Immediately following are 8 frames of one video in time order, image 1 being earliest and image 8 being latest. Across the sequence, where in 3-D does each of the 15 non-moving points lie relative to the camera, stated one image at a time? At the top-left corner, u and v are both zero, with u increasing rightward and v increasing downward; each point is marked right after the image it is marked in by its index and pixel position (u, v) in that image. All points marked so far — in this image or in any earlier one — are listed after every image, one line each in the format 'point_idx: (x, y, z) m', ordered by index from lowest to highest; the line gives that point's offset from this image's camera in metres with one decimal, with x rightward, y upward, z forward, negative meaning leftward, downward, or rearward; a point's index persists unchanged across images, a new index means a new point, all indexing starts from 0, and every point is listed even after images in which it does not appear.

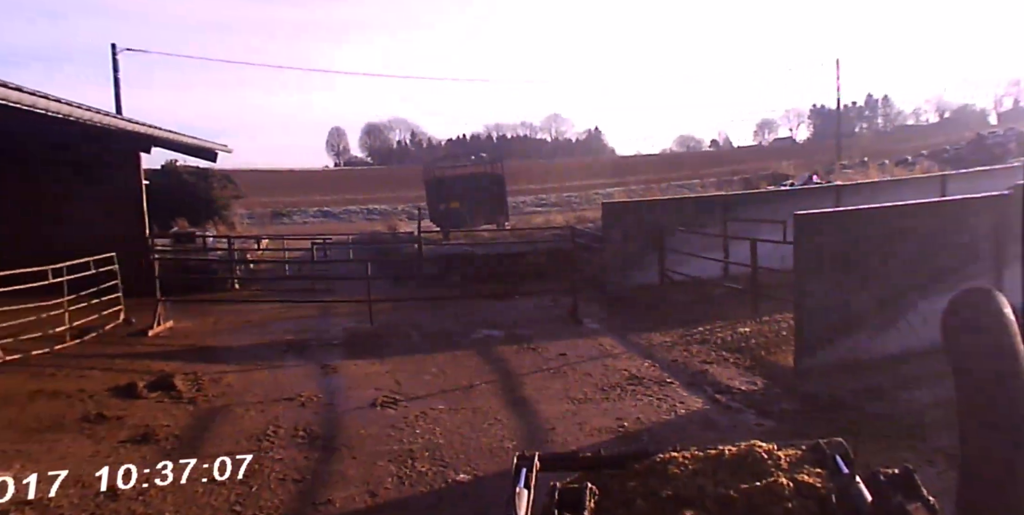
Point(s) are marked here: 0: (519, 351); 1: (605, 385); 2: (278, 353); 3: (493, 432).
0: (+0.1, -0.9, +7.5) m
1: (+0.8, -1.0, +6.2) m
2: (-2.5, -1.0, +7.8) m
3: (-0.1, -1.2, +5.2) m
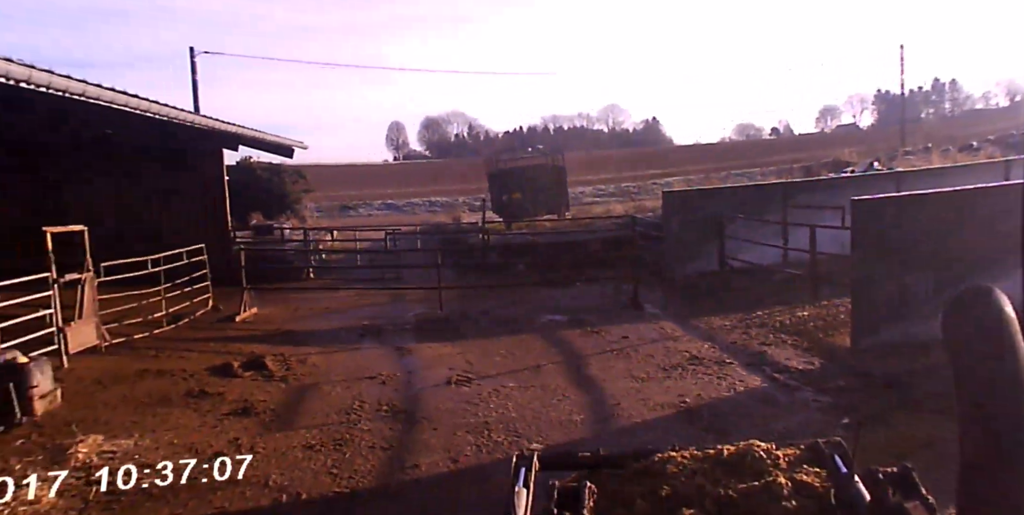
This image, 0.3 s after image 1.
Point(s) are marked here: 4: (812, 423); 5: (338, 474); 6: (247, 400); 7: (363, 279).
0: (+0.8, -0.8, +7.8) m
1: (+1.4, -0.9, +6.5) m
2: (-1.8, -0.9, +8.4) m
3: (+0.4, -1.1, +5.6) m
4: (+1.9, -1.1, +4.7) m
5: (-1.1, -1.4, +4.6) m
6: (-2.2, -1.2, +6.2) m
7: (-2.4, -0.4, +11.8) m
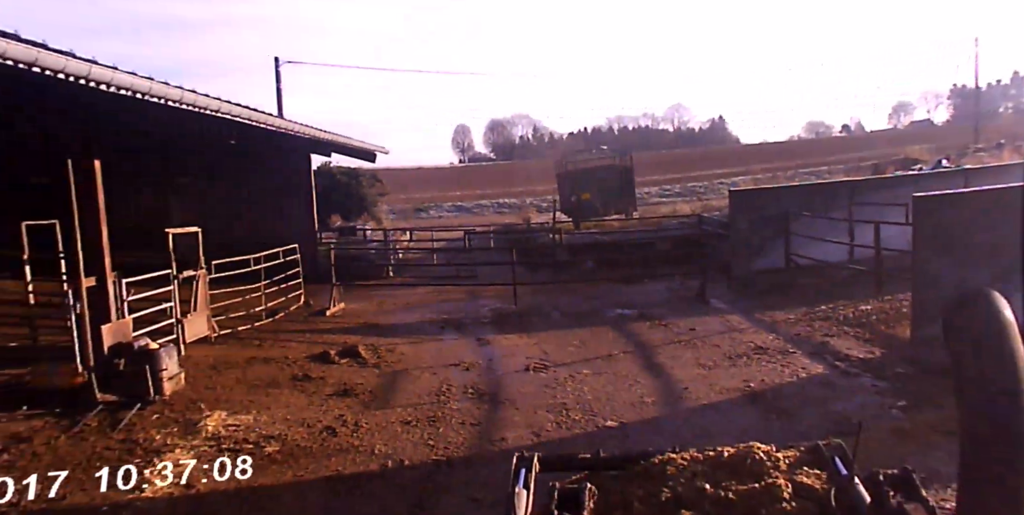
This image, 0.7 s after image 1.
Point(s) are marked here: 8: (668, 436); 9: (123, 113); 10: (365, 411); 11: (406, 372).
0: (+1.6, -0.8, +8.2) m
1: (+2.1, -0.9, +6.8) m
2: (-0.9, -0.9, +9.0) m
3: (+1.0, -1.1, +6.0) m
4: (+2.5, -1.1, +5.0) m
5: (-0.5, -1.3, +5.2) m
6: (-1.5, -1.2, +6.9) m
7: (-1.2, -0.3, +12.5) m
8: (+1.1, -1.3, +5.0) m
9: (-4.1, +1.4, +7.8) m
10: (-1.2, -1.3, +6.1) m
11: (-1.0, -1.1, +7.2) m
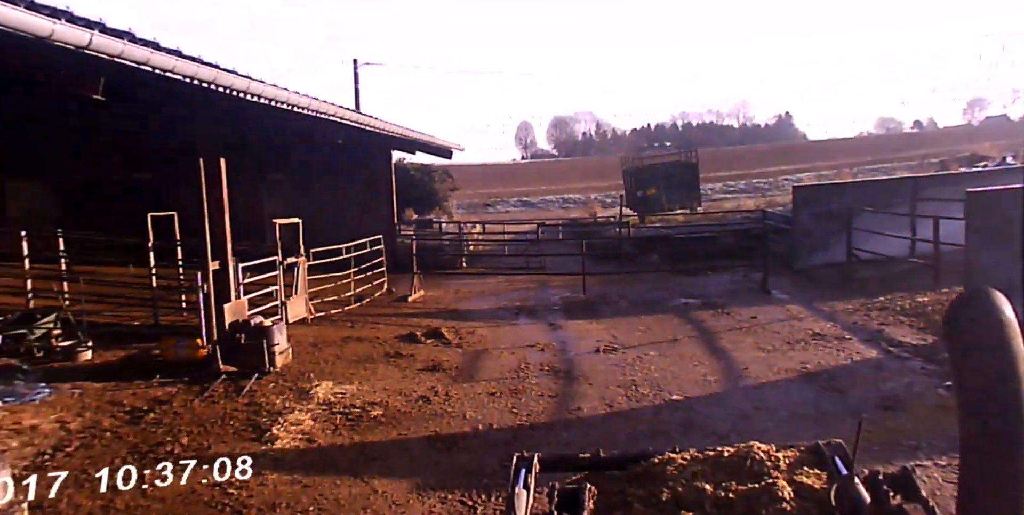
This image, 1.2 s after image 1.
0: (+2.4, -0.7, +8.7) m
1: (+2.8, -0.8, +7.3) m
2: (0.0, -0.8, +9.7) m
3: (+1.7, -1.0, +6.6) m
4: (+3.1, -1.0, +5.5) m
5: (+0.1, -1.2, +5.9) m
6: (-0.8, -1.1, +7.7) m
7: (0.0, -0.2, +13.2) m
8: (+1.7, -1.2, +5.6) m
9: (-3.2, +1.6, +8.8) m
10: (-0.5, -1.2, +6.8) m
11: (-0.3, -1.0, +7.9) m
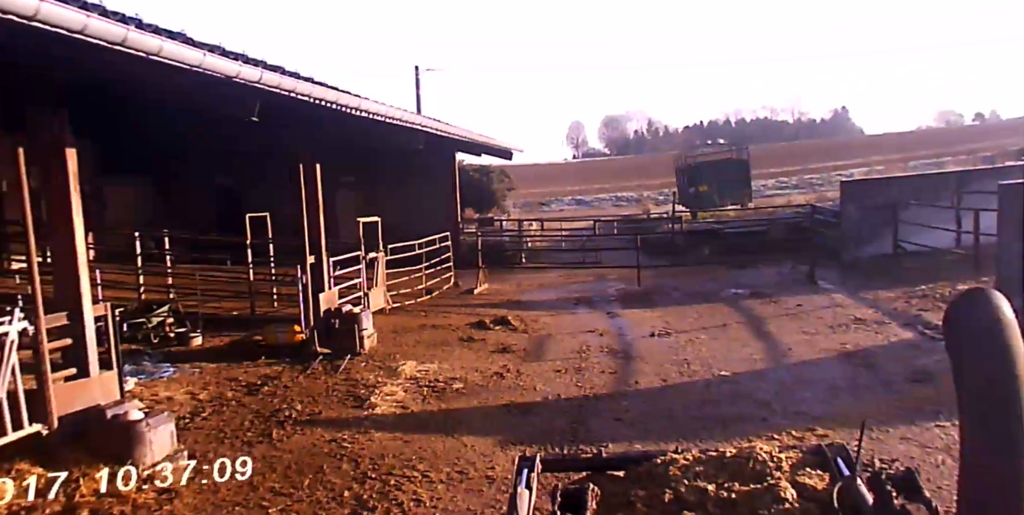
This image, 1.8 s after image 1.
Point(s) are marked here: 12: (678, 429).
0: (+3.2, -0.6, +9.3) m
1: (+3.5, -0.7, +7.9) m
2: (+0.9, -0.7, +10.5) m
3: (+2.3, -0.9, +7.3) m
4: (+3.6, -0.9, +6.0) m
5: (+0.7, -1.2, +6.6) m
6: (-0.1, -1.0, +8.5) m
7: (+1.1, -0.1, +14.0) m
8: (+2.3, -1.1, +6.2) m
9: (-2.4, +1.6, +9.8) m
10: (+0.1, -1.1, +7.6) m
11: (+0.5, -0.9, +8.7) m
12: (+1.3, -1.3, +5.5) m
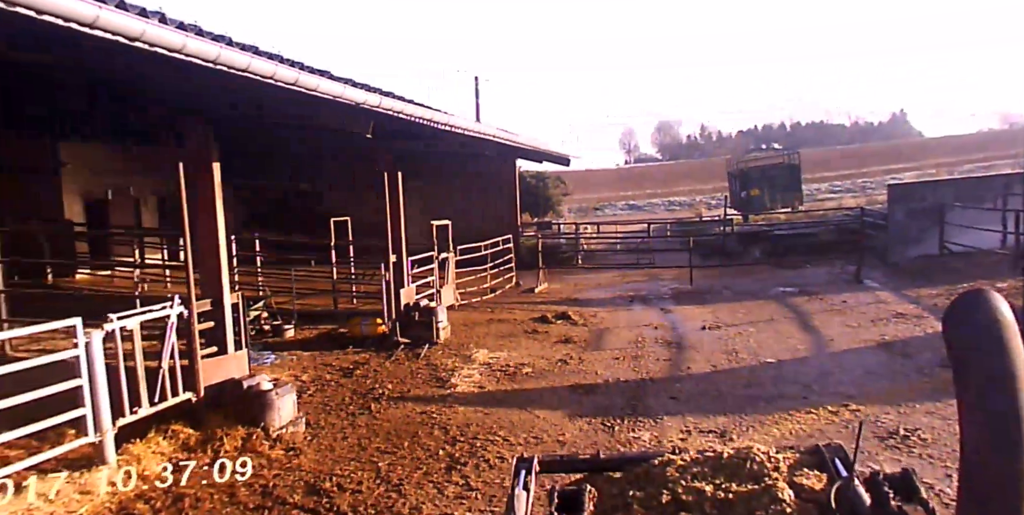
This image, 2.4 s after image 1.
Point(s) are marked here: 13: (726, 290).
0: (+4.1, -0.6, +9.9) m
1: (+4.2, -0.7, +8.5) m
2: (+1.8, -0.7, +11.2) m
3: (+3.0, -0.9, +7.9) m
4: (+4.2, -0.9, +6.6) m
5: (+1.3, -1.1, +7.4) m
6: (+0.7, -1.0, +9.3) m
7: (+2.3, -0.1, +14.7) m
8: (+2.9, -1.1, +6.9) m
9: (-1.5, +1.6, +10.8) m
10: (+0.8, -1.1, +8.4) m
11: (+1.3, -0.9, +9.5) m
12: (+1.8, -1.3, +6.2) m
13: (+3.4, -0.5, +11.5) m
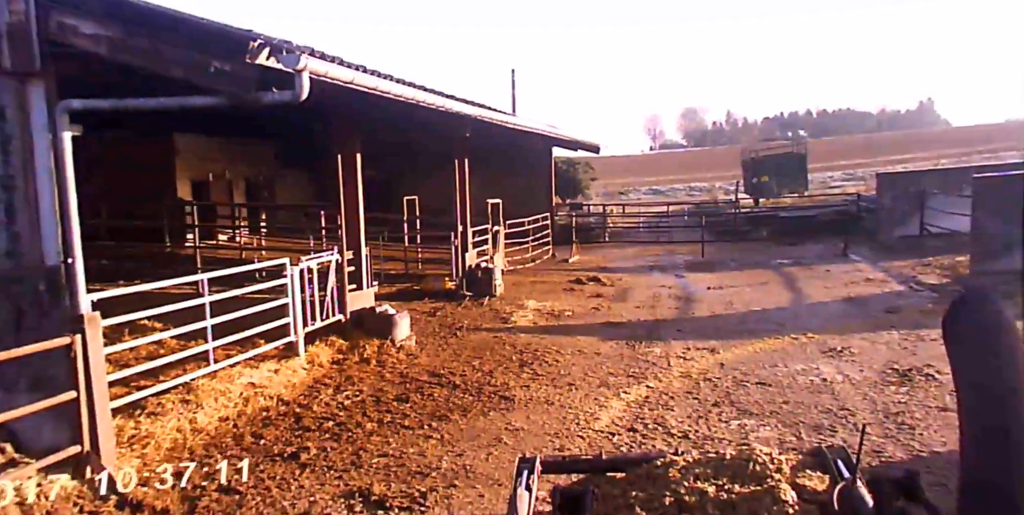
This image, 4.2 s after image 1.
0: (+4.8, -0.2, +12.1) m
1: (+4.9, -0.3, +10.7) m
2: (+2.5, -0.2, +13.5) m
3: (+3.7, -0.5, +10.1) m
4: (+4.8, -0.5, +8.8) m
5: (+1.9, -0.8, +9.7) m
6: (+1.4, -0.5, +11.6) m
7: (+3.1, +0.4, +17.0) m
8: (+3.5, -0.7, +9.1) m
9: (-0.8, +2.1, +13.1) m
10: (+1.5, -0.7, +10.7) m
11: (+1.9, -0.5, +11.8) m
12: (+2.4, -0.9, +8.5) m
13: (+4.1, -0.1, +13.7) m
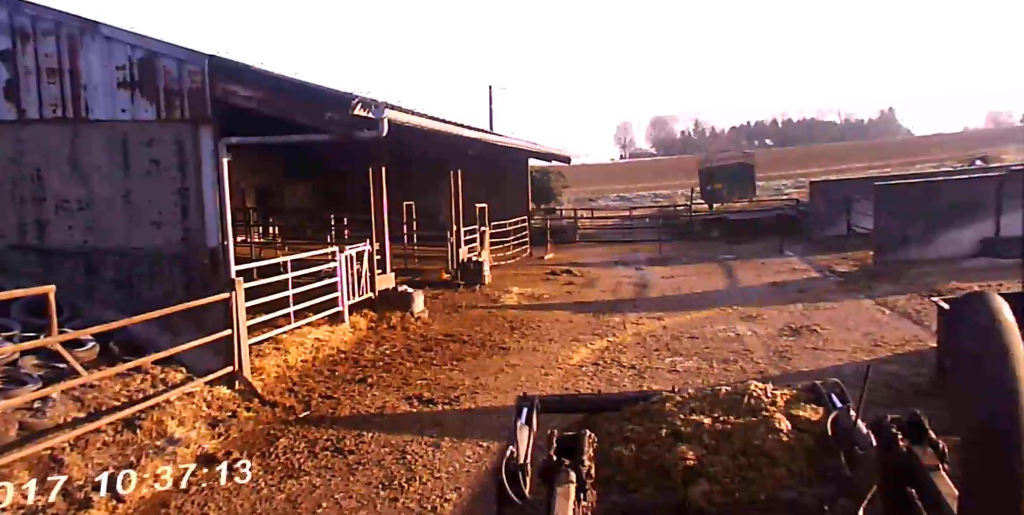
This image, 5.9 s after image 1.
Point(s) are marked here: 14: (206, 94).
0: (+4.5, -0.1, +14.6) m
1: (+4.7, -0.2, +13.1) m
2: (+2.2, -0.1, +15.9) m
3: (+3.5, -0.4, +12.6) m
4: (+4.7, -0.4, +11.3) m
5: (+1.8, -0.6, +12.1) m
6: (+1.1, -0.4, +14.0) m
7: (+2.7, +0.4, +19.4) m
8: (+3.3, -0.6, +11.6) m
9: (-1.1, +2.2, +15.4) m
10: (+1.3, -0.6, +13.1) m
11: (+1.7, -0.4, +14.1) m
12: (+2.3, -0.8, +10.9) m
13: (+3.8, 0.0, +16.2) m
14: (-2.7, +1.4, +6.3) m
